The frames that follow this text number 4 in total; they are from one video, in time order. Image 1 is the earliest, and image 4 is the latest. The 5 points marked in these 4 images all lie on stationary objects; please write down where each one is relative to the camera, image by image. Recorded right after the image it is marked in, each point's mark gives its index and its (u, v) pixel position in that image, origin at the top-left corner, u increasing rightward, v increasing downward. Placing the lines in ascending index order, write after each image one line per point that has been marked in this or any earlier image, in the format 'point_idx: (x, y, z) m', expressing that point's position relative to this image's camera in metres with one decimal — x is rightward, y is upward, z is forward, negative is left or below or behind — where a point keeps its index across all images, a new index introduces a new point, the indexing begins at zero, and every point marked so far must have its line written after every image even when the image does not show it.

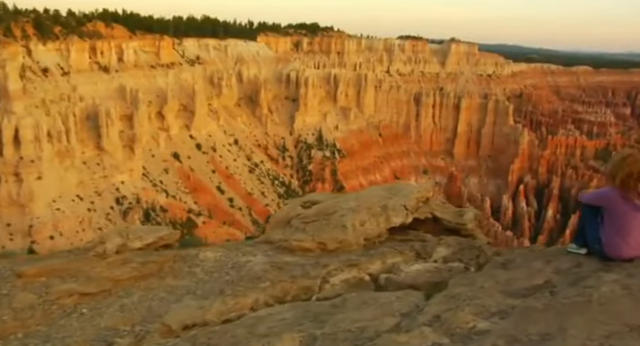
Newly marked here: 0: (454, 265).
0: (+1.5, -1.1, +5.7) m
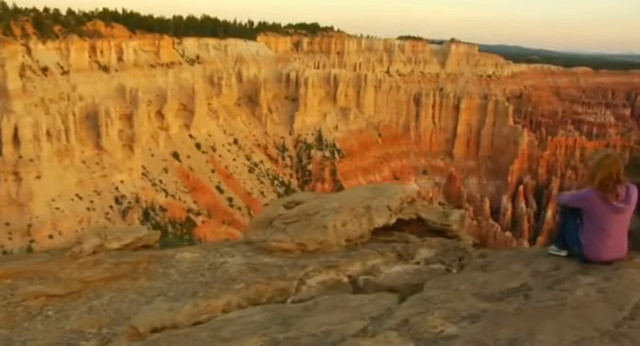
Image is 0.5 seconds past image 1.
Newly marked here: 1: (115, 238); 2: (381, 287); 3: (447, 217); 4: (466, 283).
0: (+1.3, -1.1, +5.6) m
1: (-2.5, -0.8, +6.1) m
2: (+0.6, -1.2, +5.0) m
3: (+1.8, -0.6, +7.2) m
4: (+1.3, -1.0, +4.3) m
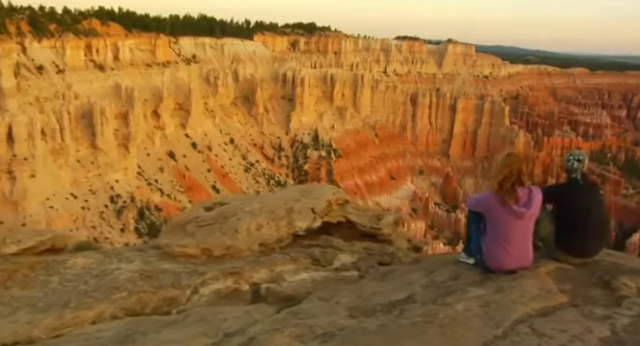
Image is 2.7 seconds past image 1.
0: (+0.3, -1.1, +5.2) m
1: (-3.6, -0.8, +5.8) m
2: (-0.4, -1.2, +4.6) m
3: (+0.8, -0.6, +6.8) m
4: (+0.3, -1.0, +3.9) m
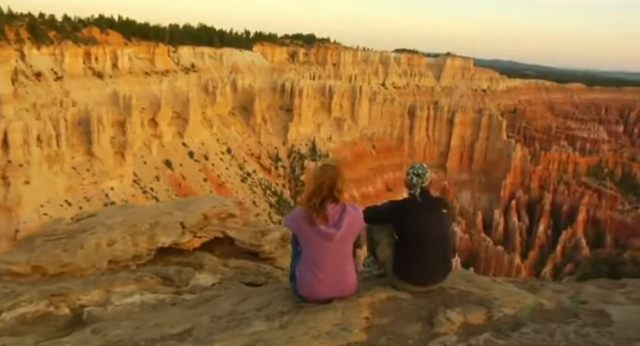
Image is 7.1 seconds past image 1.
0: (-1.2, -1.2, +4.7) m
1: (-5.1, -0.9, +5.2) m
2: (-1.9, -1.2, +4.1) m
3: (-0.7, -0.8, +6.3) m
4: (-1.3, -1.0, +3.4) m
